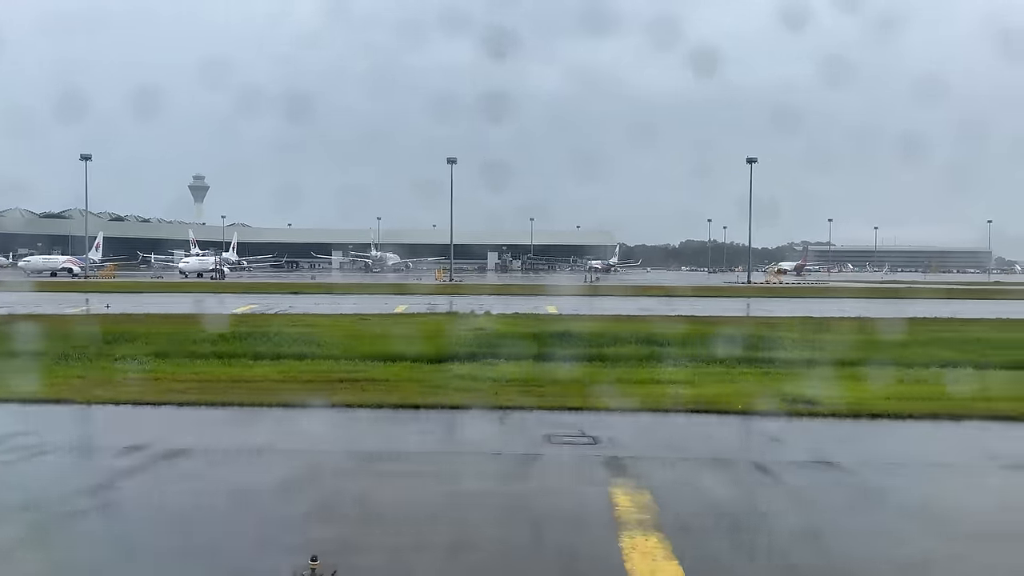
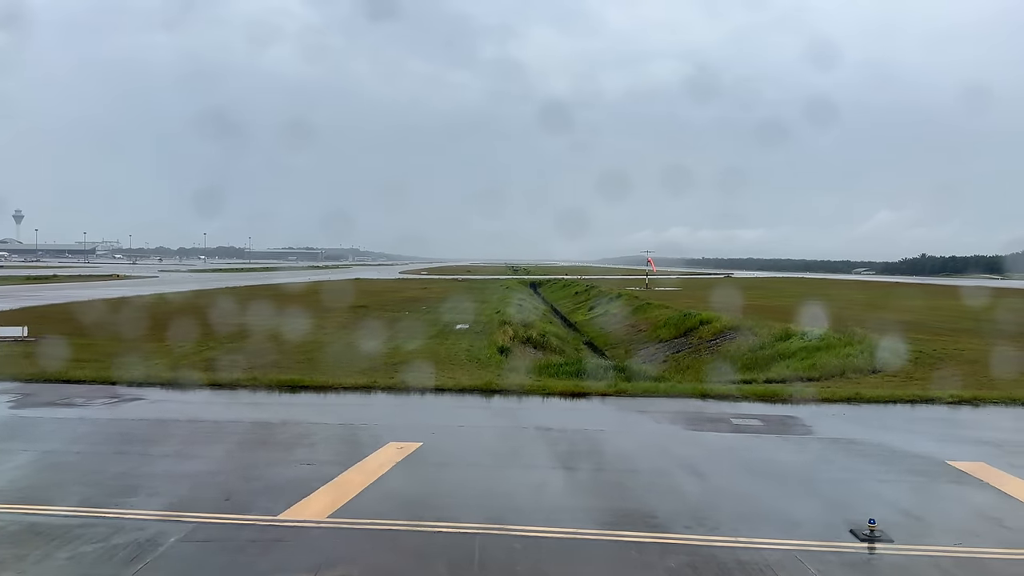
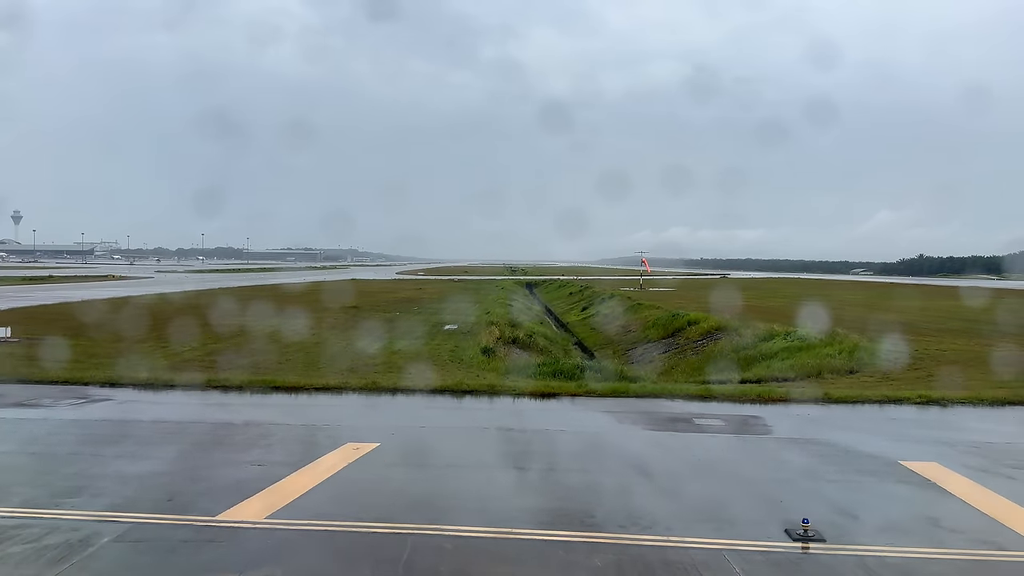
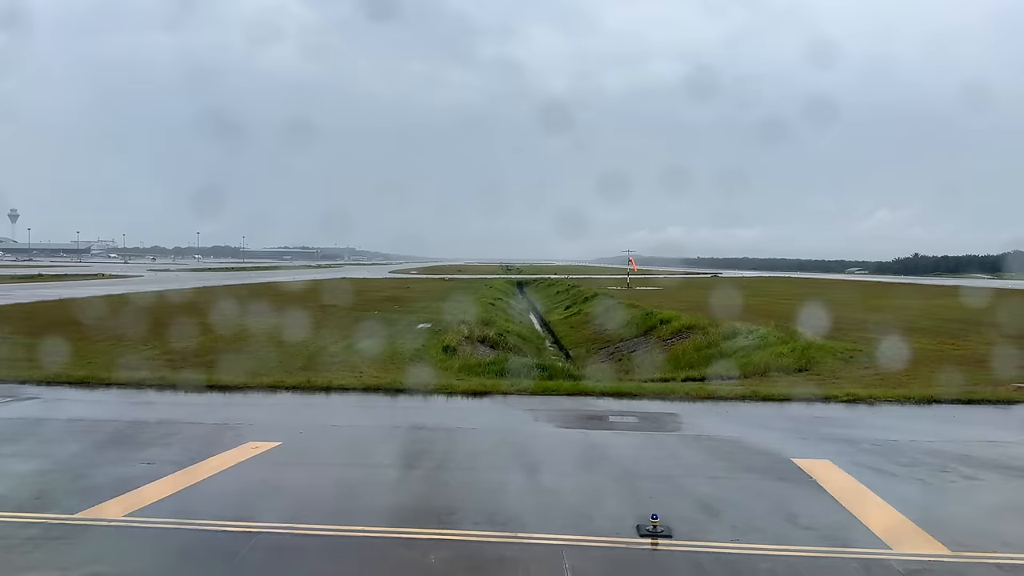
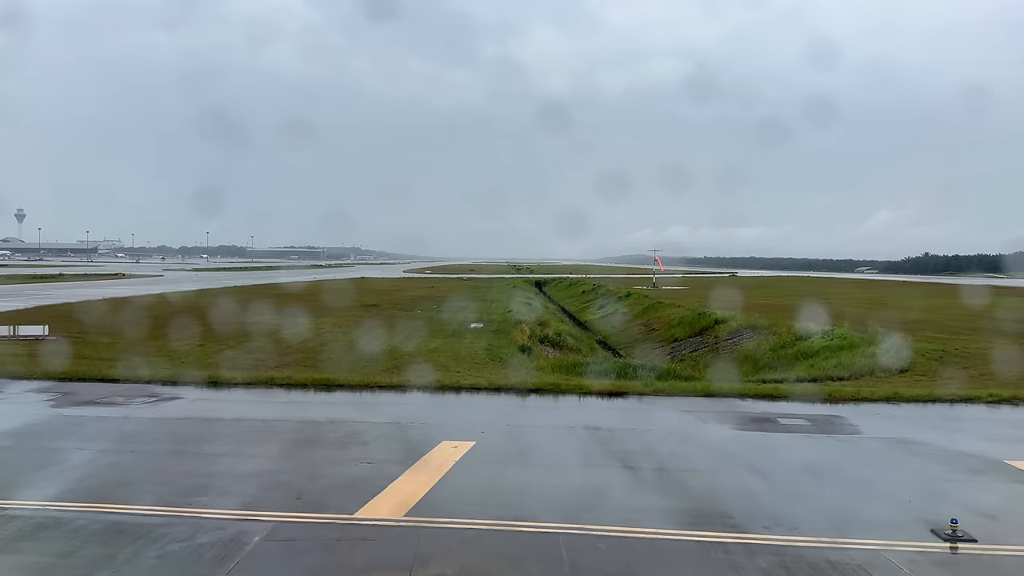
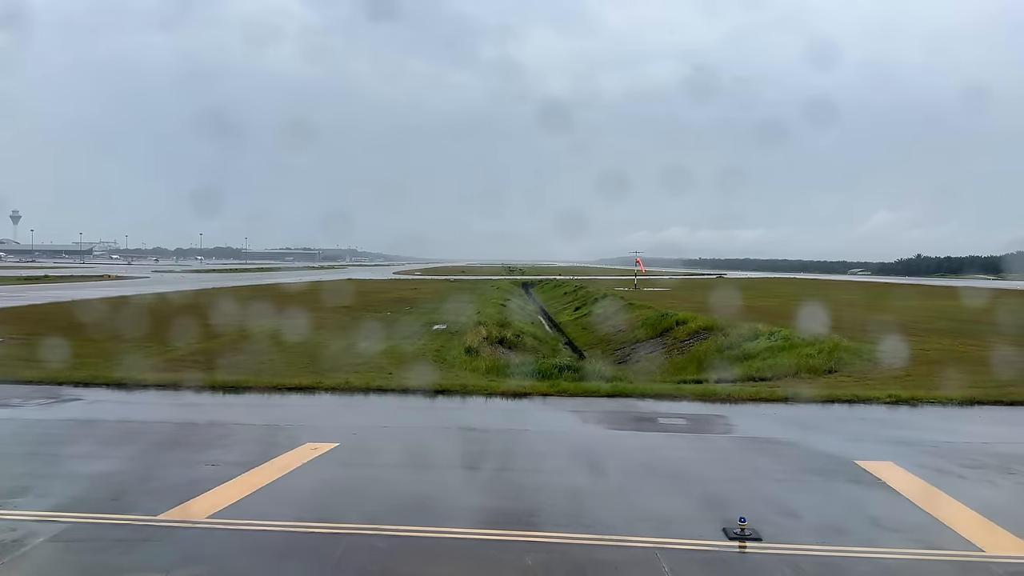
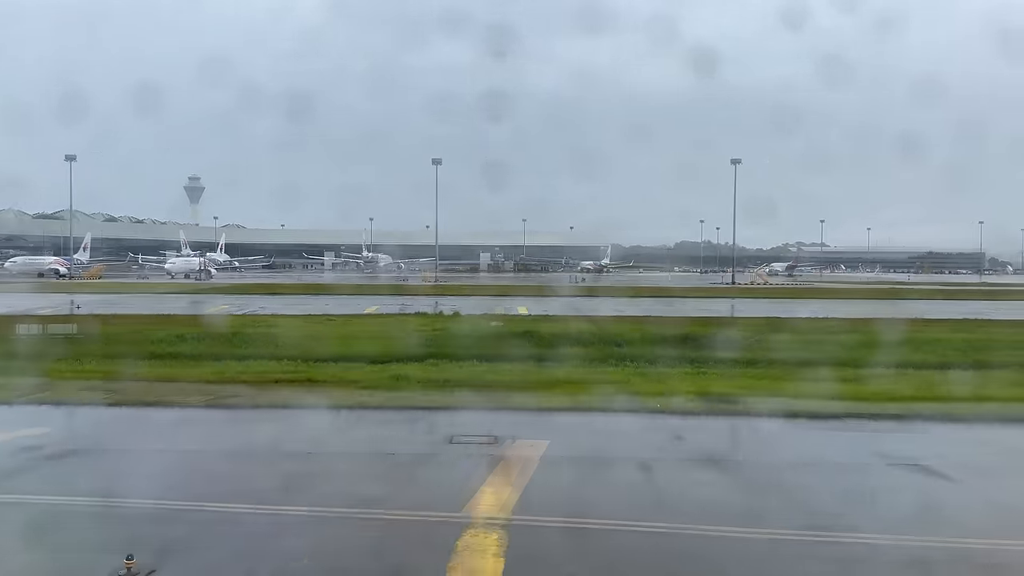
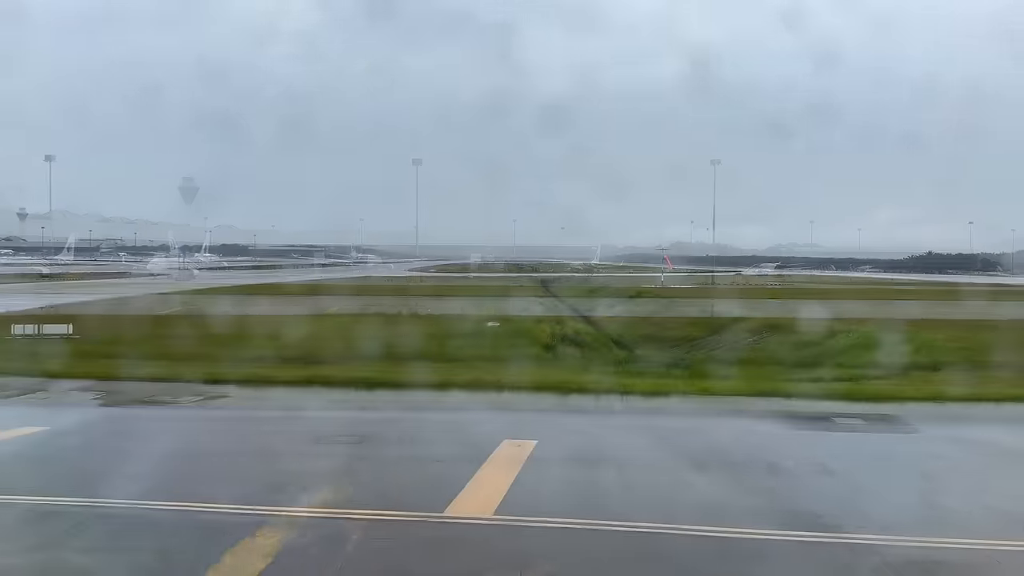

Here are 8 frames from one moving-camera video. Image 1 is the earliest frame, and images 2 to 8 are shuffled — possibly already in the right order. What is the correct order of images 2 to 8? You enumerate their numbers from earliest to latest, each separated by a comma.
7, 8, 5, 2, 3, 6, 4
